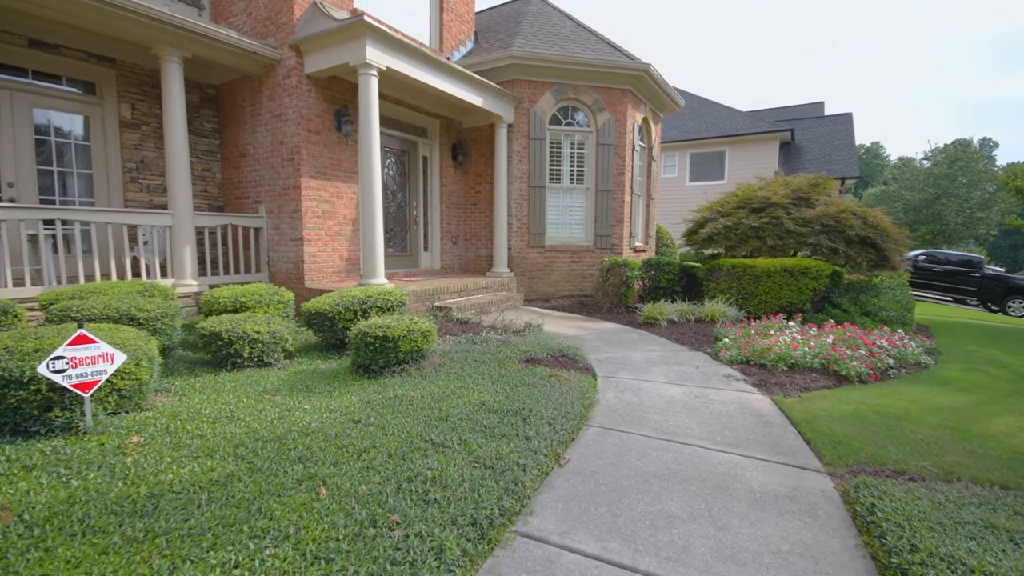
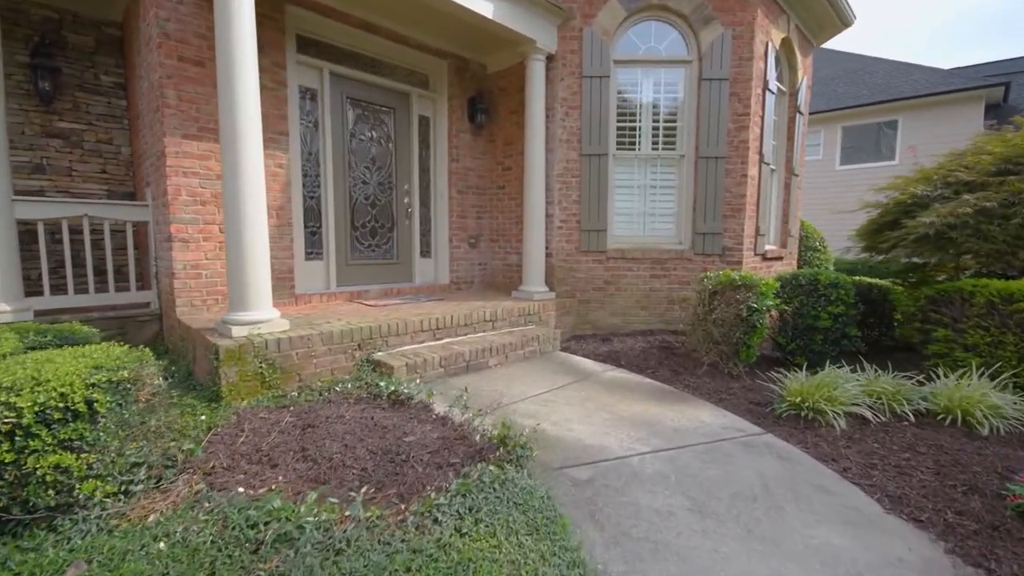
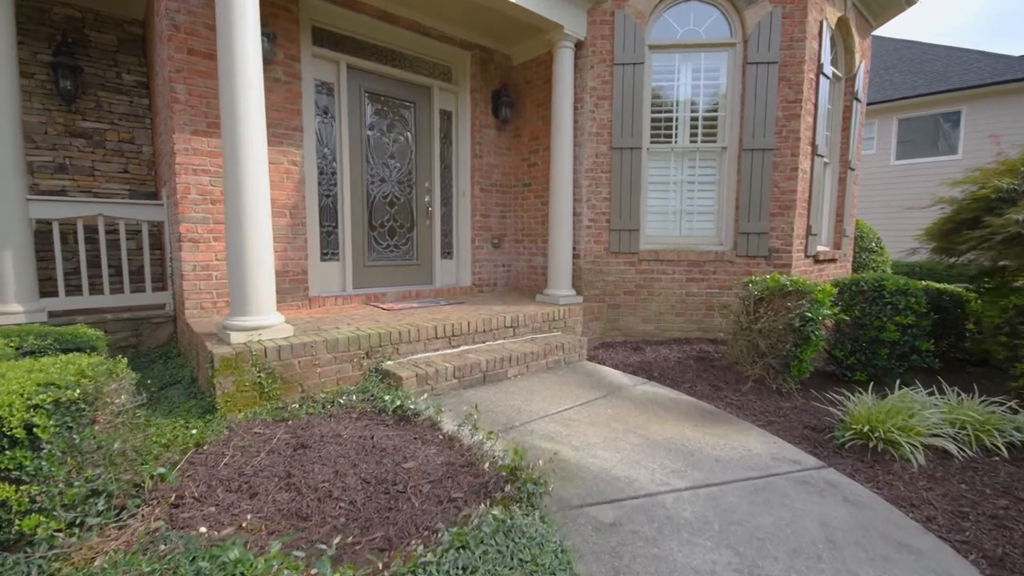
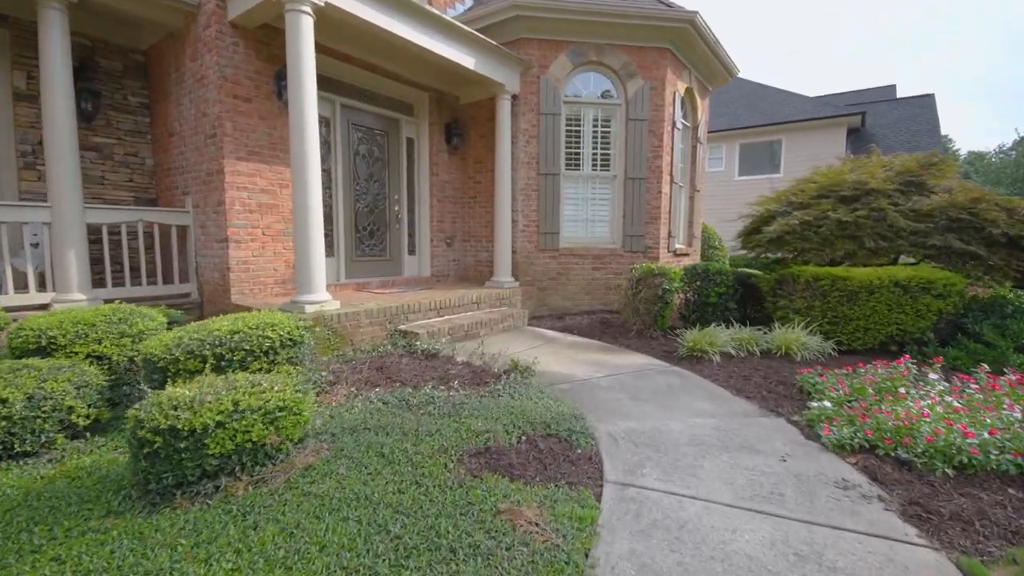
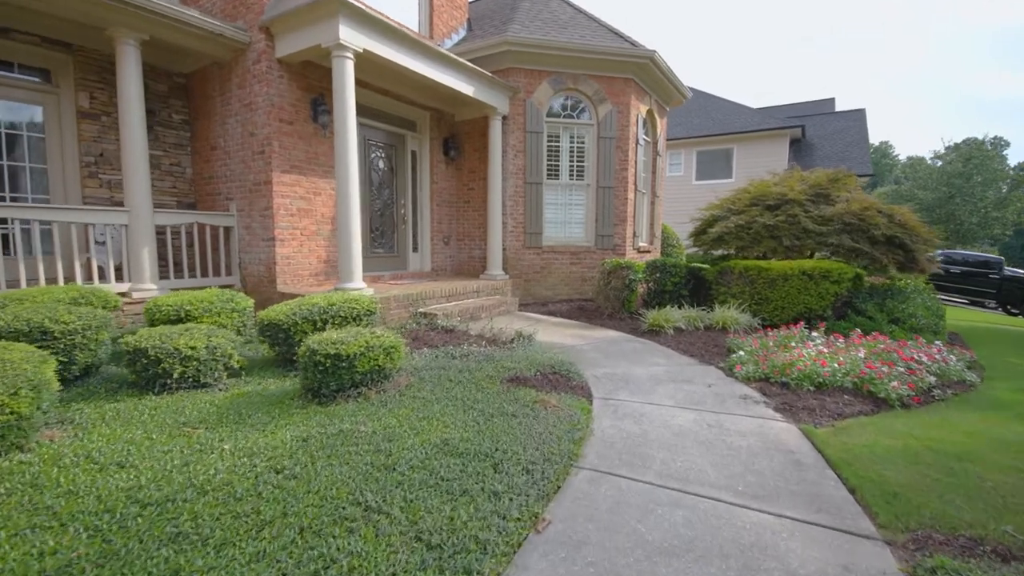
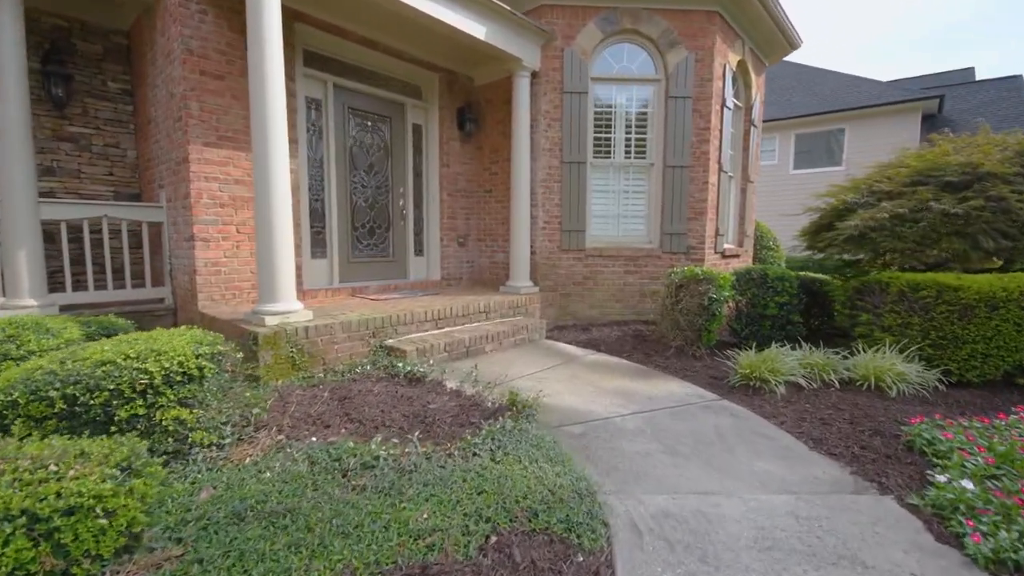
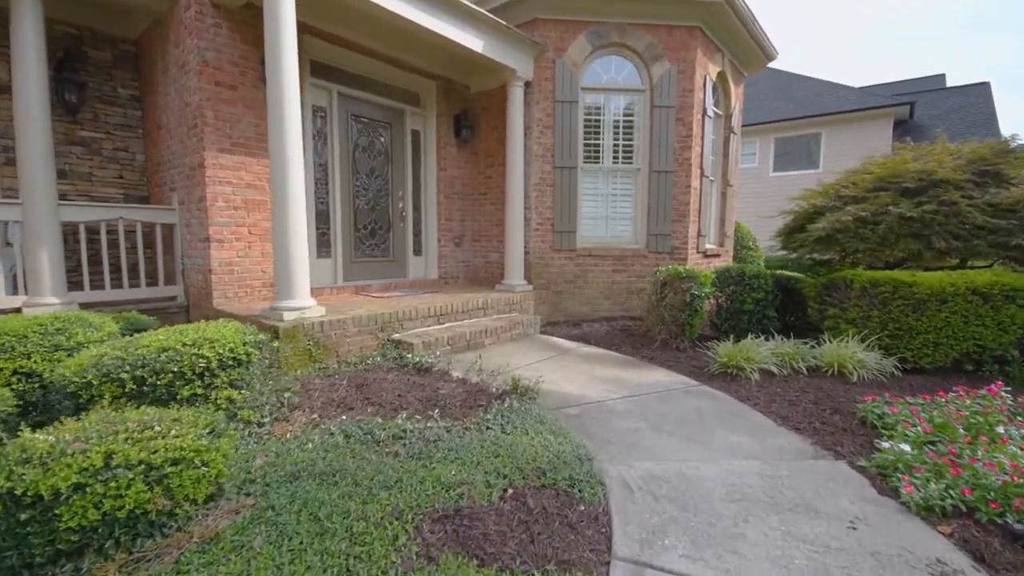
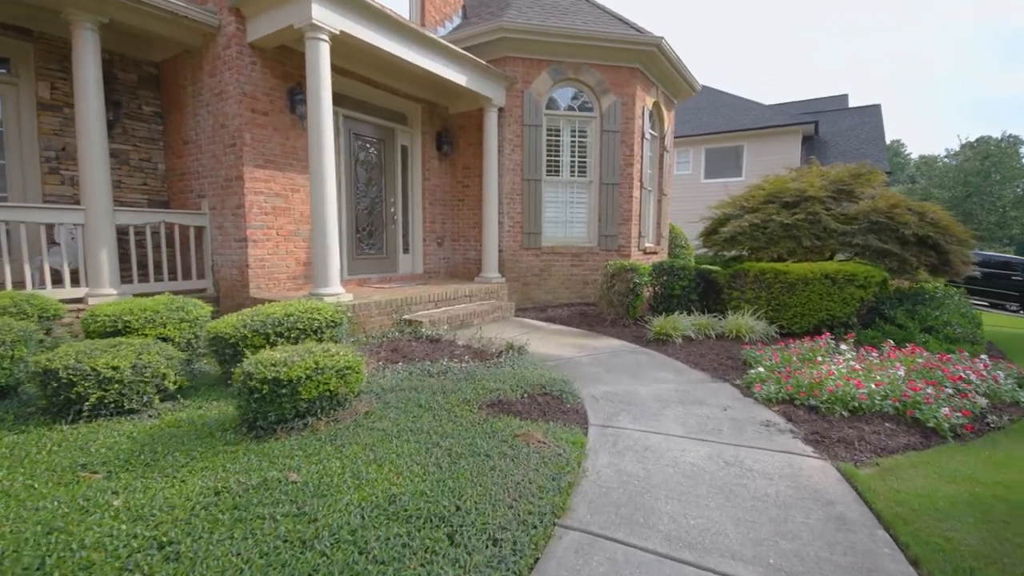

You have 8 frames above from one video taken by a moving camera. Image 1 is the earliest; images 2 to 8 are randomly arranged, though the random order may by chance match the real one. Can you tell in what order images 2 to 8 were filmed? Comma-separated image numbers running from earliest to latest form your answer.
5, 8, 4, 7, 6, 2, 3
